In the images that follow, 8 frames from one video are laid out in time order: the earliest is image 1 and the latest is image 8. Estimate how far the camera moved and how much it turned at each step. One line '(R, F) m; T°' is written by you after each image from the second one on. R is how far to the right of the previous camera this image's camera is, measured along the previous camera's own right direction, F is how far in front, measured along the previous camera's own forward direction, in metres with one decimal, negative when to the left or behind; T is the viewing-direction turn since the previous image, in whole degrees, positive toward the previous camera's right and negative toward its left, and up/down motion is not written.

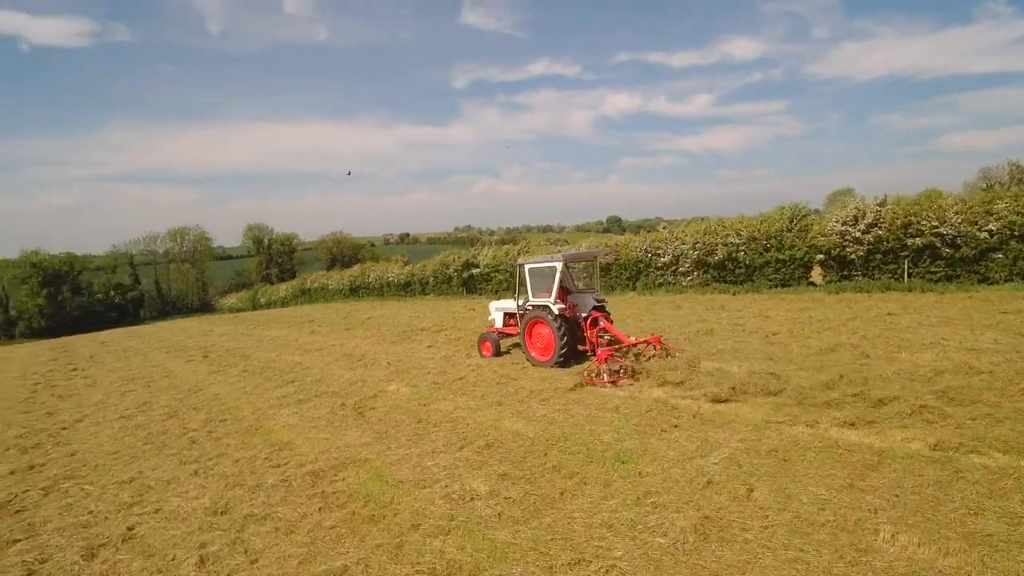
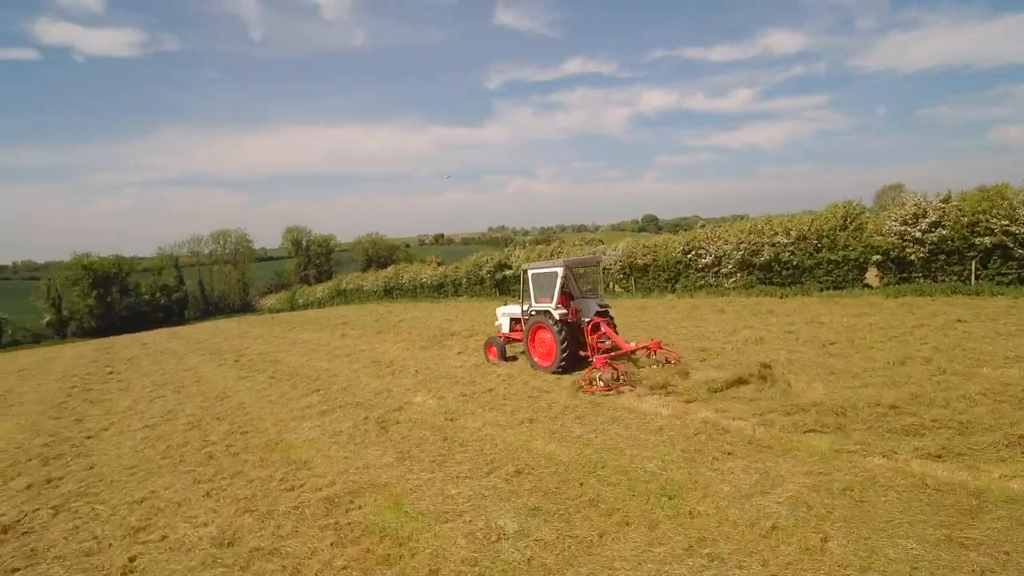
(0.0, +0.6) m; -3°
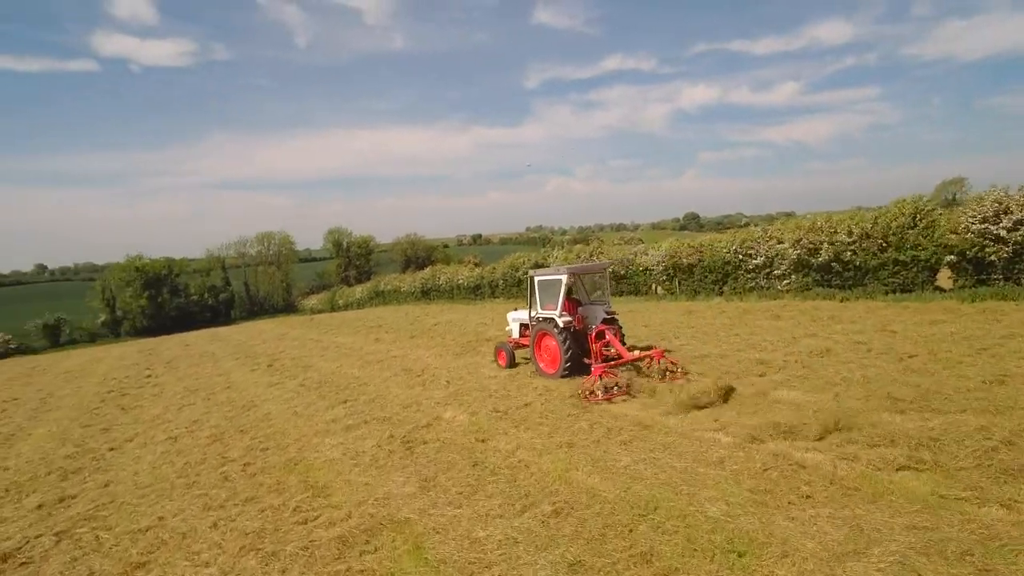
(0.0, +0.7) m; -4°
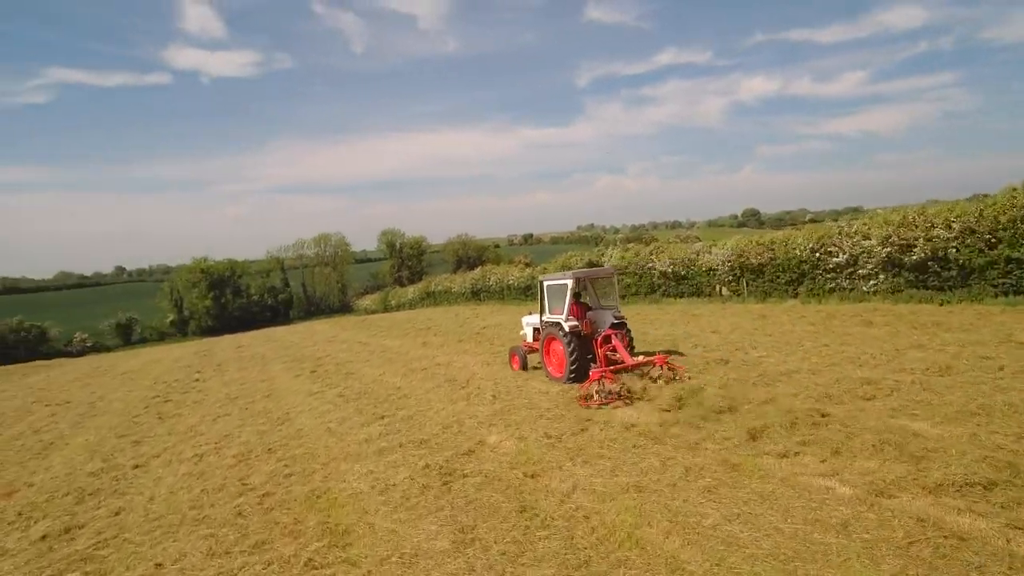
(0.0, +1.1) m; -5°
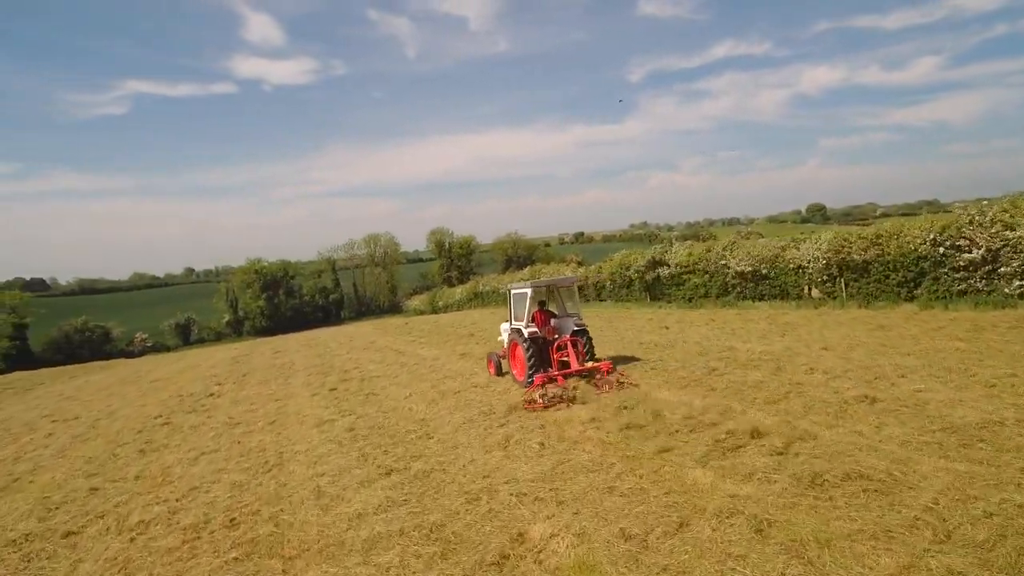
(0.0, +2.5) m; -5°
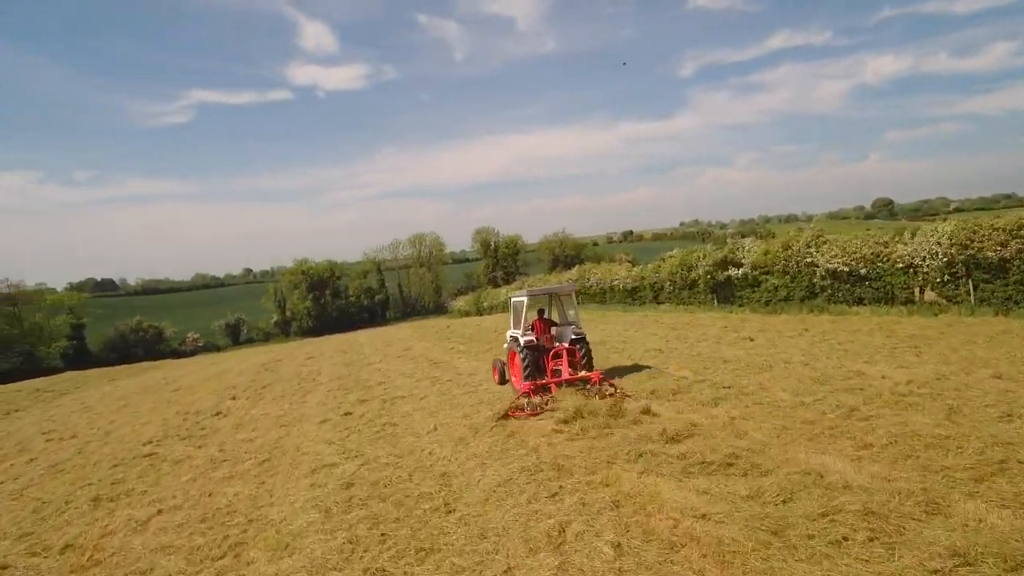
(-0.1, +2.4) m; -5°
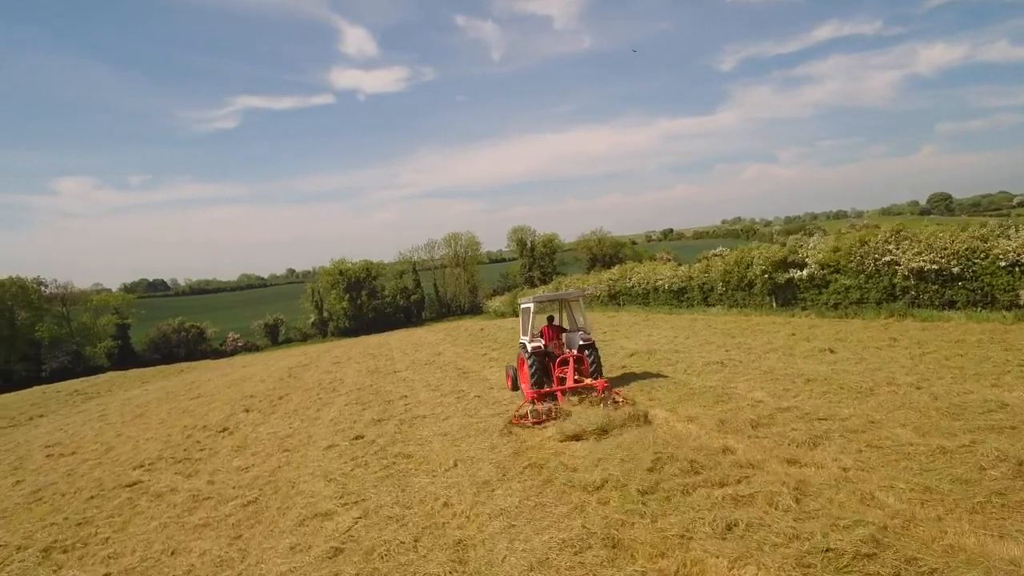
(0.0, +1.6) m; -4°
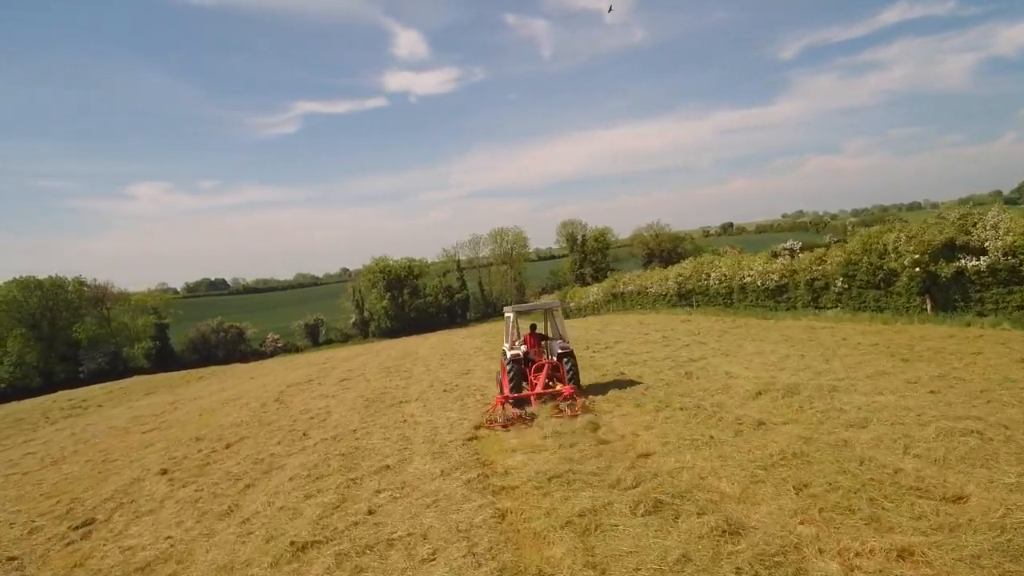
(0.0, +5.0) m; -5°
